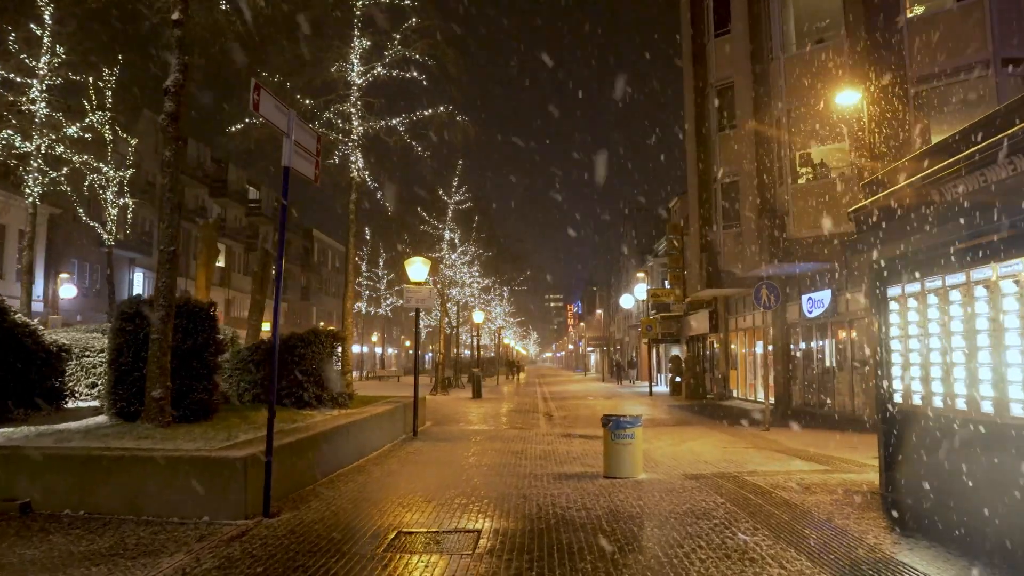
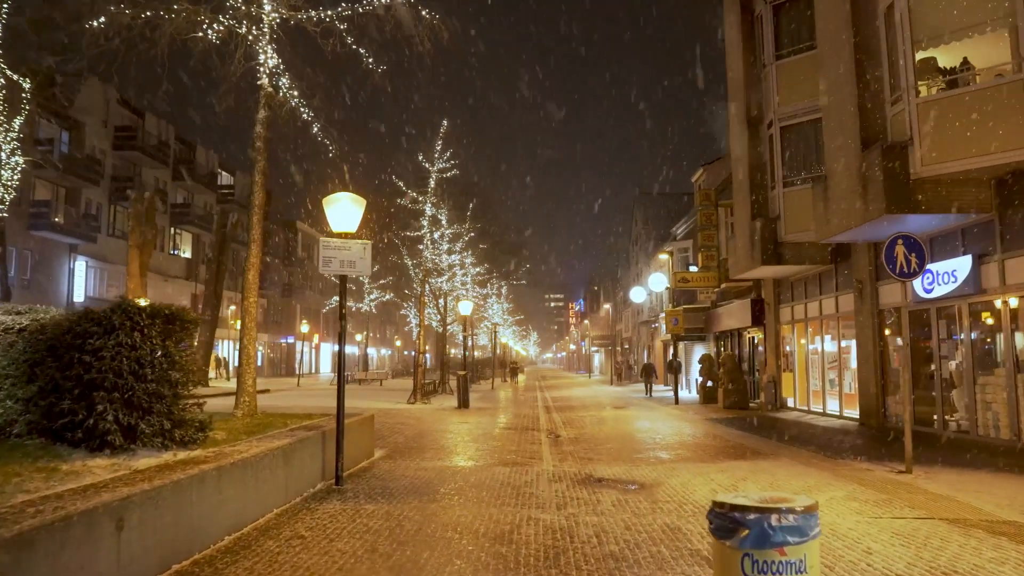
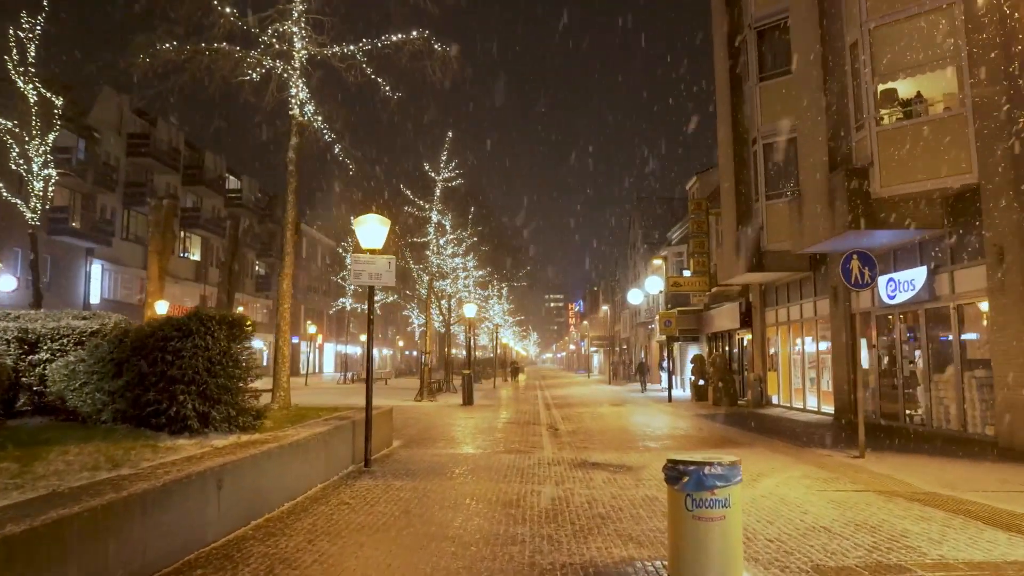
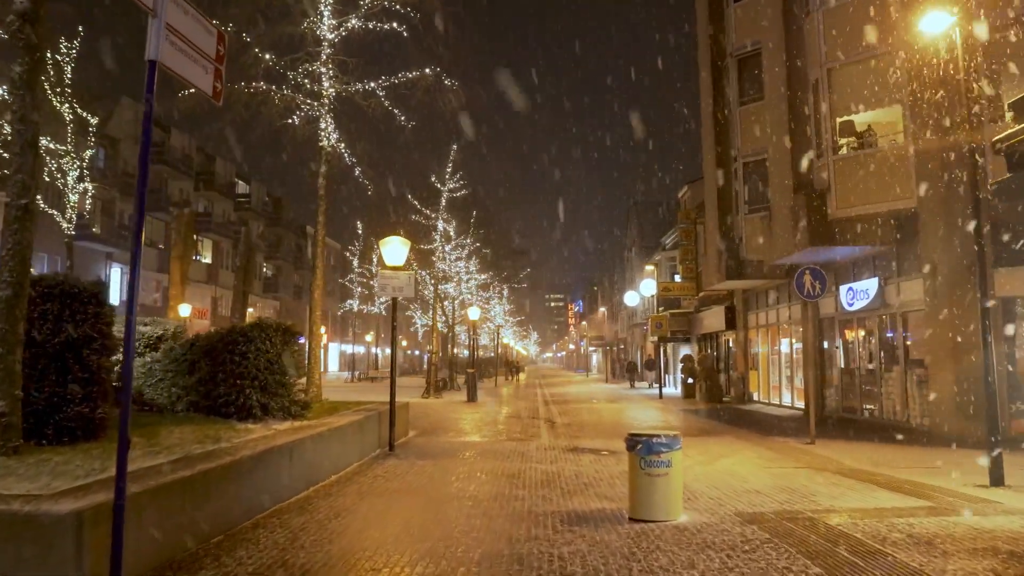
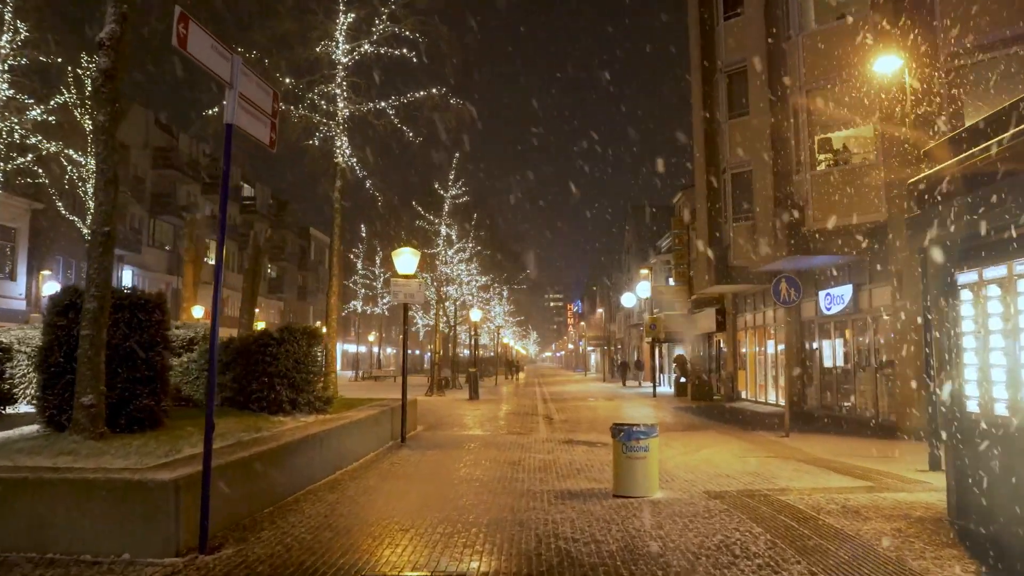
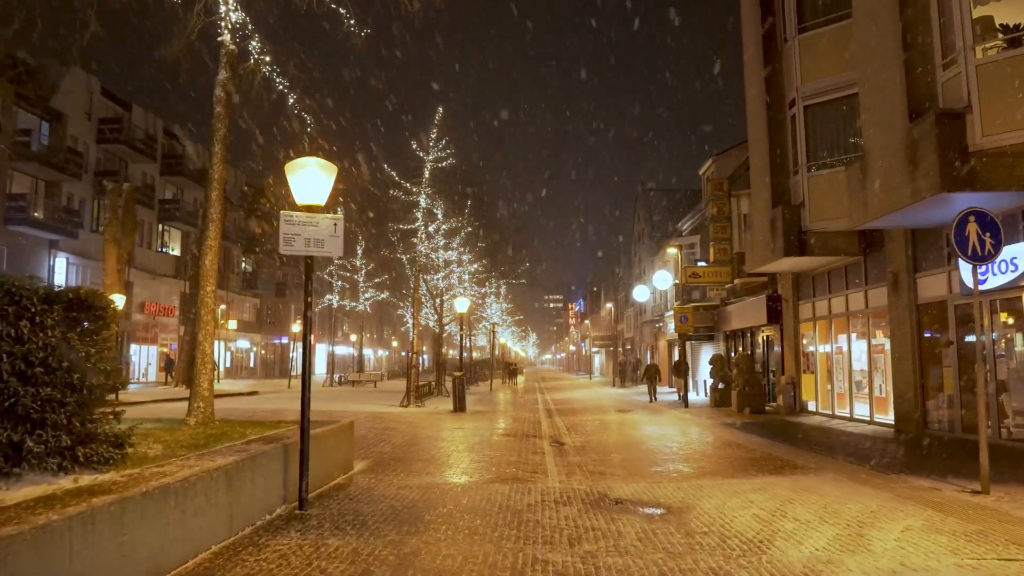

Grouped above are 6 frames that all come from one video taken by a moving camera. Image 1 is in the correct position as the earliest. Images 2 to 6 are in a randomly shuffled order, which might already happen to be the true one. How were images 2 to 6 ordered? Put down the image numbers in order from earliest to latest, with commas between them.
5, 4, 3, 2, 6
